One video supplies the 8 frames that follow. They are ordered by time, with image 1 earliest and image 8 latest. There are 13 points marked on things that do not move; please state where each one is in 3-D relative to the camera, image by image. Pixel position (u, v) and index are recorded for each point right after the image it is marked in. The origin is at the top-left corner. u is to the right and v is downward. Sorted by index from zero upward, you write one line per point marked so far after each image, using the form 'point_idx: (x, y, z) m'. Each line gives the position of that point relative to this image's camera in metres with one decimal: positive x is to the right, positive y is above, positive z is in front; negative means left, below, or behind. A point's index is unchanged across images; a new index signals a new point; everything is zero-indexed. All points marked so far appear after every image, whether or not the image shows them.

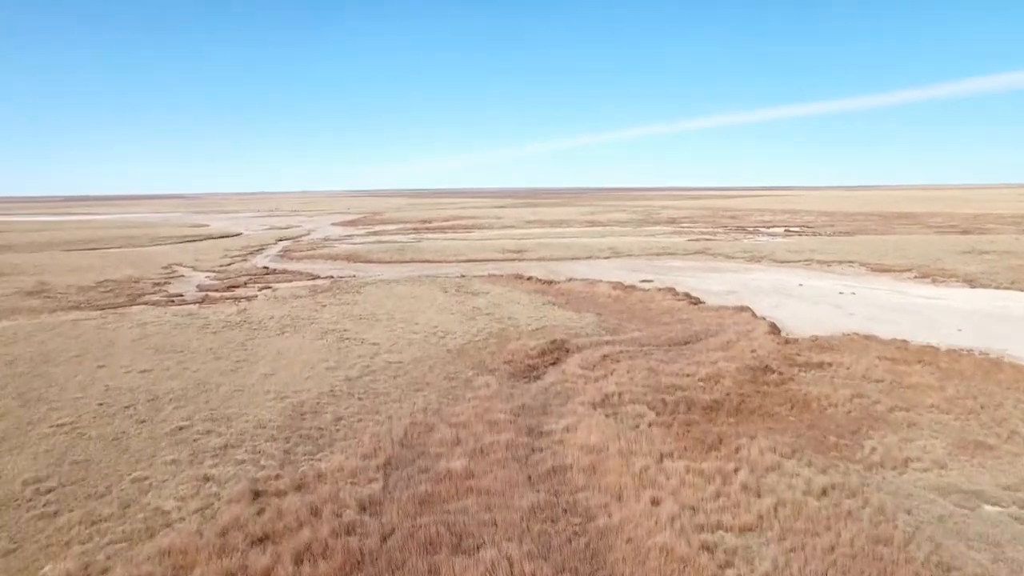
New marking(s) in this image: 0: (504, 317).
0: (-0.2, -0.9, +19.1) m
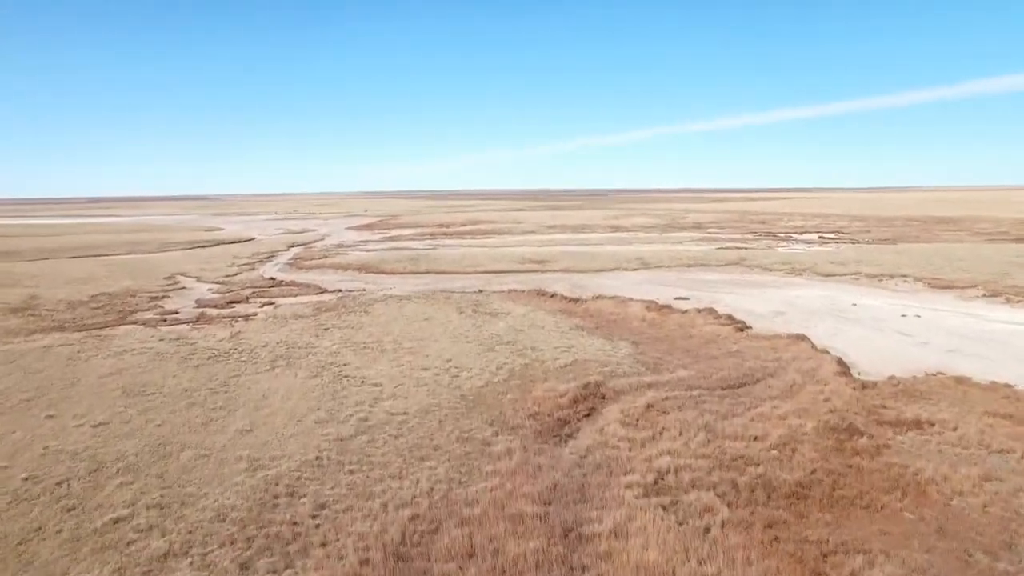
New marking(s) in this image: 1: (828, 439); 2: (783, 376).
0: (+0.3, -1.5, +16.8) m
1: (+4.9, -2.3, +10.3) m
2: (+5.9, -1.9, +14.3) m
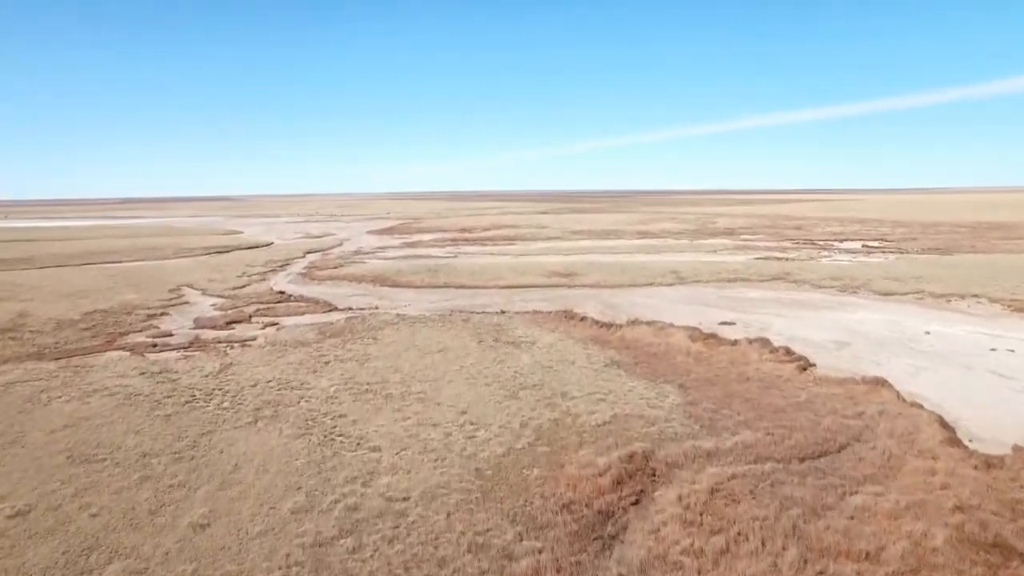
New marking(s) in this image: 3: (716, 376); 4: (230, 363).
0: (+0.9, -2.3, +14.2) m
1: (+5.3, -3.1, +7.6) m
2: (+6.3, -2.7, +11.6) m
3: (+4.9, -2.1, +16.0) m
4: (-7.8, -2.1, +18.2) m
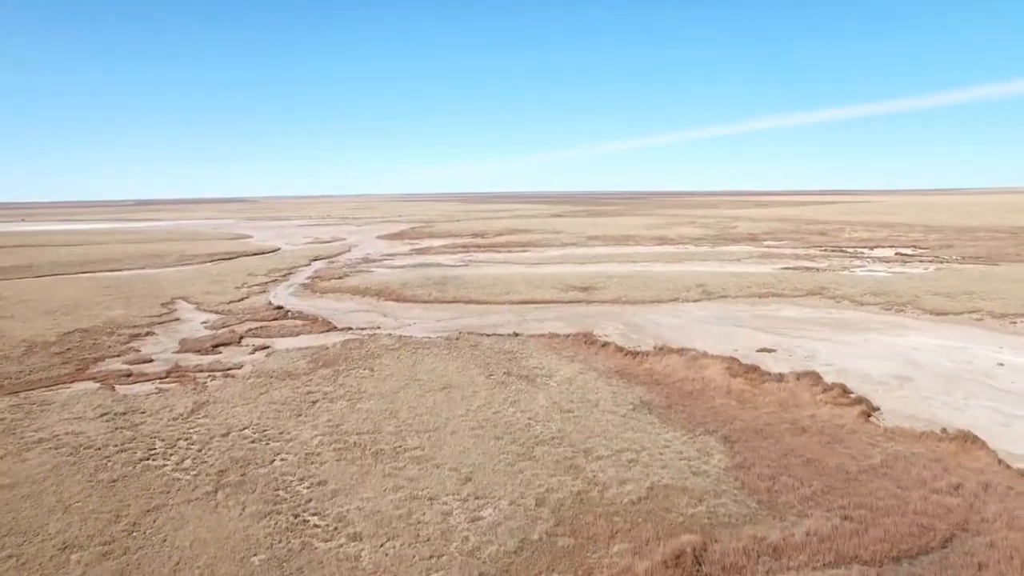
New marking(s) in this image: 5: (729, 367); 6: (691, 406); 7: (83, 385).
0: (+1.2, -3.0, +11.9) m
1: (+5.4, -3.8, +5.2) m
2: (+6.5, -3.3, +9.1) m
3: (+5.2, -2.8, +13.6) m
4: (-7.4, -2.8, +16.1) m
5: (+5.8, -2.1, +17.7) m
6: (+4.1, -2.7, +15.0) m
7: (-11.7, -2.6, +18.1) m
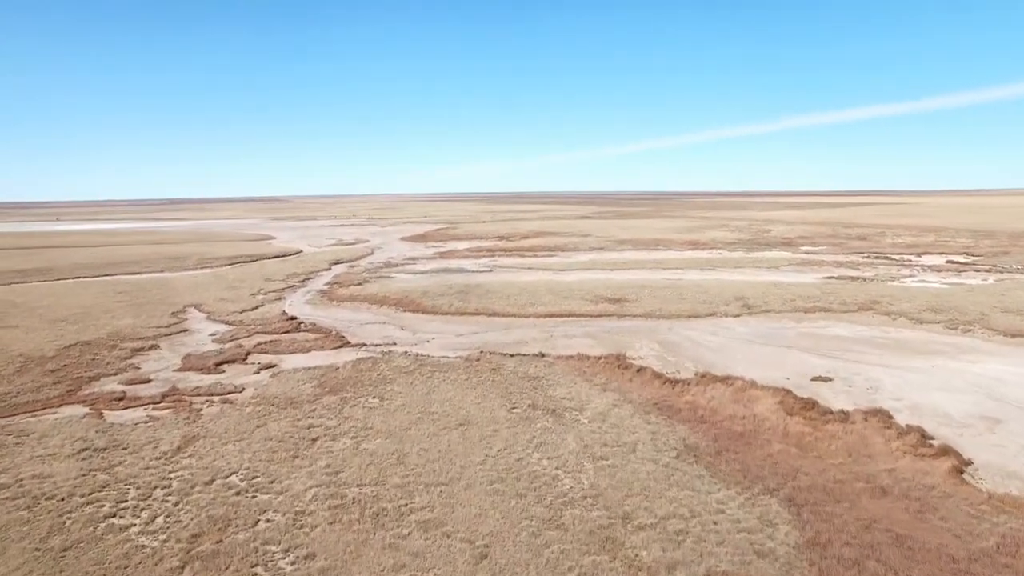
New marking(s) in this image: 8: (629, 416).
0: (+1.5, -3.5, +10.0) m
1: (+5.5, -4.4, +3.1) m
2: (+6.8, -3.9, +7.0) m
3: (+5.6, -3.4, +11.5) m
4: (-6.9, -3.2, +14.4) m
5: (+6.4, -2.7, +15.6) m
6: (+4.5, -3.2, +13.0) m
7: (-11.1, -3.1, +16.7) m
8: (+2.7, -2.9, +15.2) m
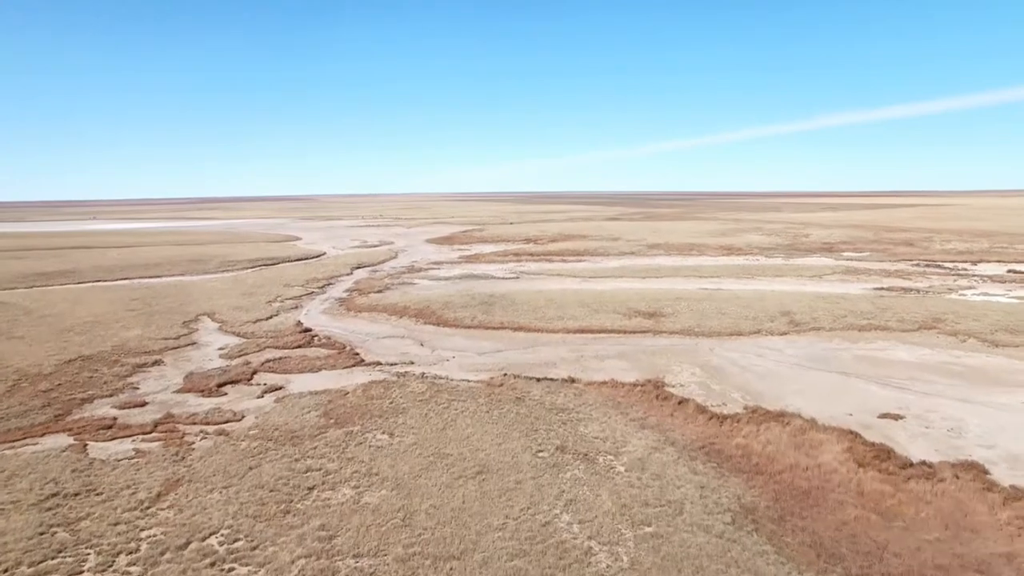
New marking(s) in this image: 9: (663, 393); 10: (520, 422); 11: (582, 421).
0: (+1.8, -4.1, +8.0) m
1: (+5.5, -5.0, +1.0) m
2: (+6.9, -4.5, +4.8) m
3: (+6.0, -3.9, +9.3) m
4: (-6.4, -3.7, +12.8) m
5: (+6.9, -3.2, +13.5) m
6: (+4.9, -3.8, +10.9) m
7: (-10.5, -3.5, +15.2) m
8: (+3.2, -3.4, +13.1) m
9: (+4.1, -2.7, +18.0) m
10: (+0.2, -3.1, +15.3) m
11: (+1.7, -3.1, +15.7) m
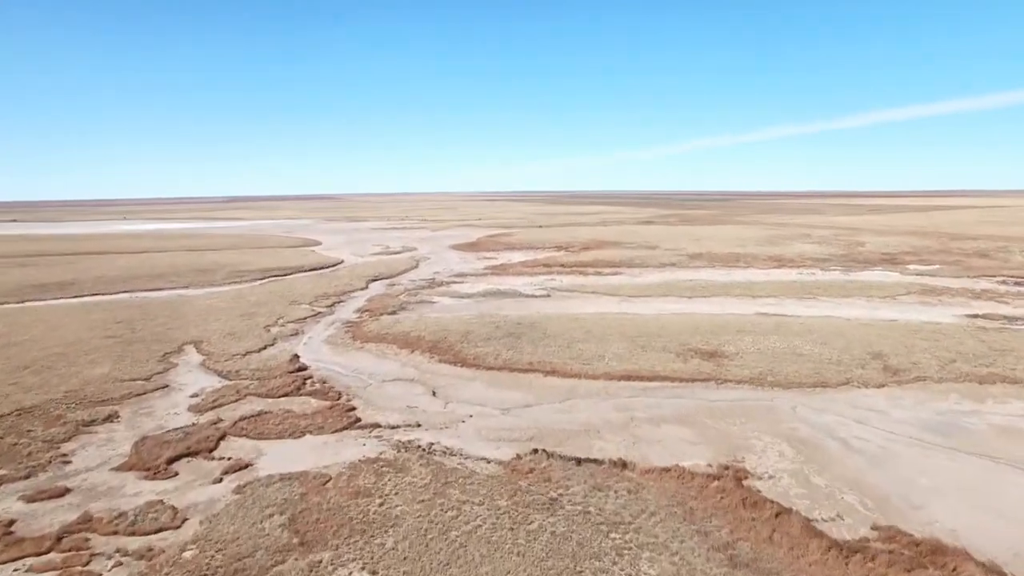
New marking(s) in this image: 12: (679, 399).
0: (+2.0, -5.3, +3.3) m
1: (+5.4, -6.2, -3.9) m
2: (+7.0, -5.8, -0.1) m
3: (+6.3, -5.2, +4.5) m
4: (-6.0, -4.9, +8.5) m
5: (+7.4, -4.5, +8.5) m
6: (+5.3, -5.0, +6.0) m
7: (-10.0, -4.6, +11.0) m
8: (+3.6, -4.7, +8.4) m
9: (+4.7, -4.0, +13.2) m
10: (+0.7, -4.3, +10.7) m
11: (+2.2, -4.3, +11.0) m
12: (+5.1, -3.1, +20.0) m
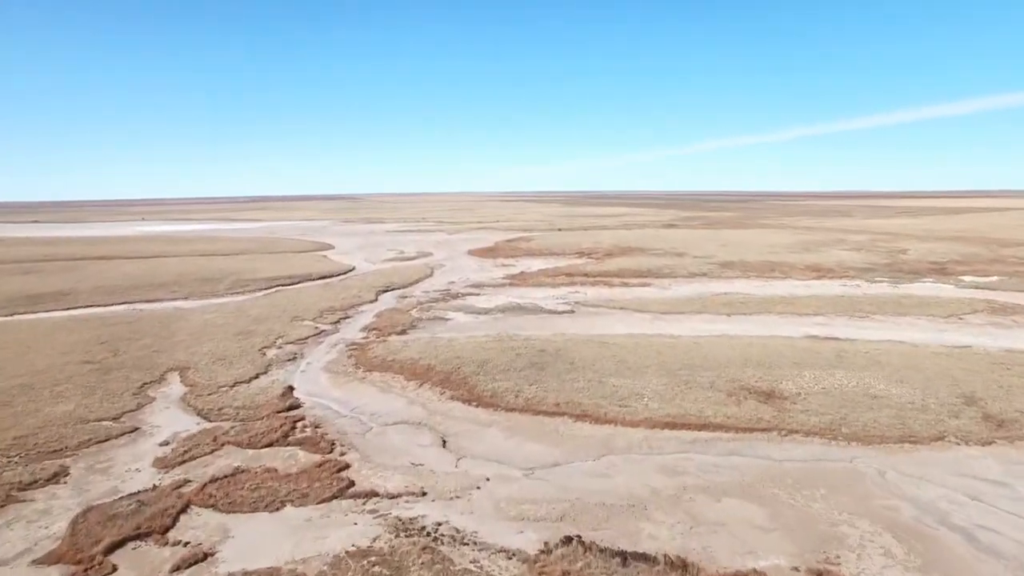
0: (+2.2, -6.2, -0.1) m
1: (+5.3, -7.1, -7.4) m
2: (+7.1, -6.7, -3.6) m
3: (+6.5, -6.1, +1.0) m
4: (-5.7, -5.7, +5.3) m
5: (+7.7, -5.4, +5.0) m
6: (+5.5, -5.9, +2.5) m
7: (-9.6, -5.4, +8.0) m
8: (+3.9, -5.5, +4.9) m
9: (+5.2, -4.9, +9.7) m
10: (+1.1, -5.1, +7.4) m
11: (+2.6, -5.1, +7.6) m
12: (+5.7, -4.0, +16.5) m
